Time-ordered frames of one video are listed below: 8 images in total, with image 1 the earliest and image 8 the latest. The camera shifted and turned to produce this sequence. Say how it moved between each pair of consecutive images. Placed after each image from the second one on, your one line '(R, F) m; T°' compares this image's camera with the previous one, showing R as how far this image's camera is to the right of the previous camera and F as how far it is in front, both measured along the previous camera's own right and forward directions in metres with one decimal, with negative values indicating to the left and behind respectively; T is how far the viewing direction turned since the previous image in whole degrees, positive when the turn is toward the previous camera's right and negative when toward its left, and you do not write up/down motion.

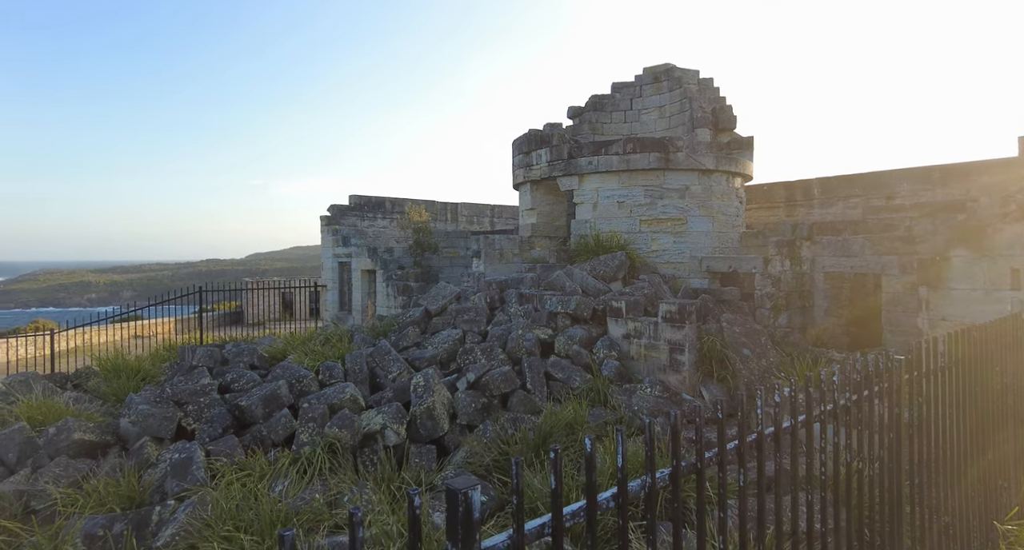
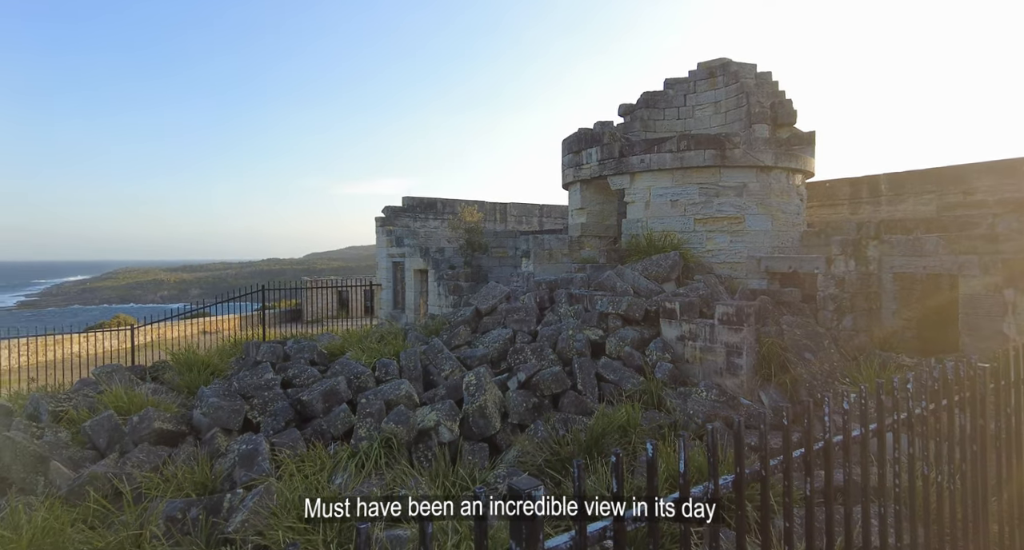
(-0.2, 0.0) m; -5°
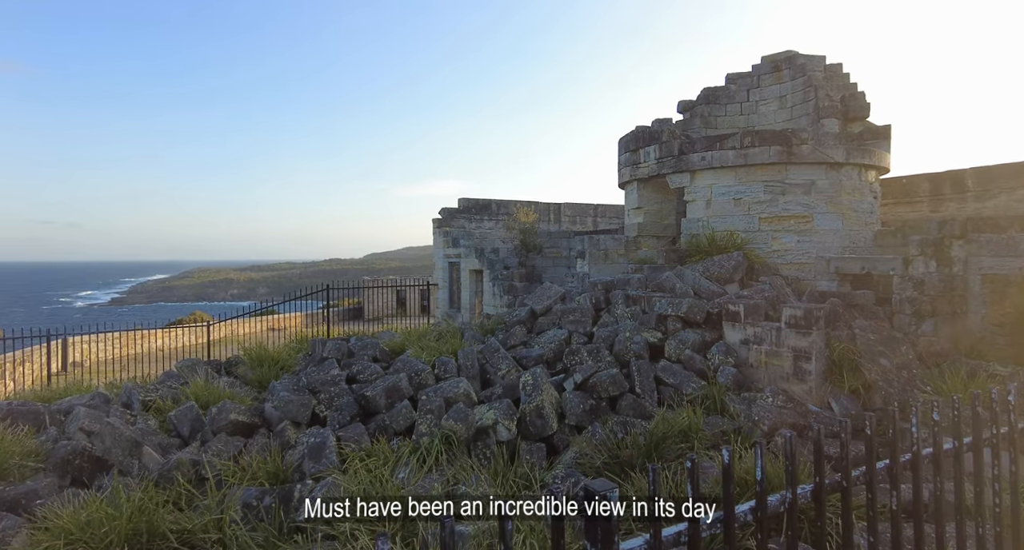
(-0.3, 0.0) m; -5°
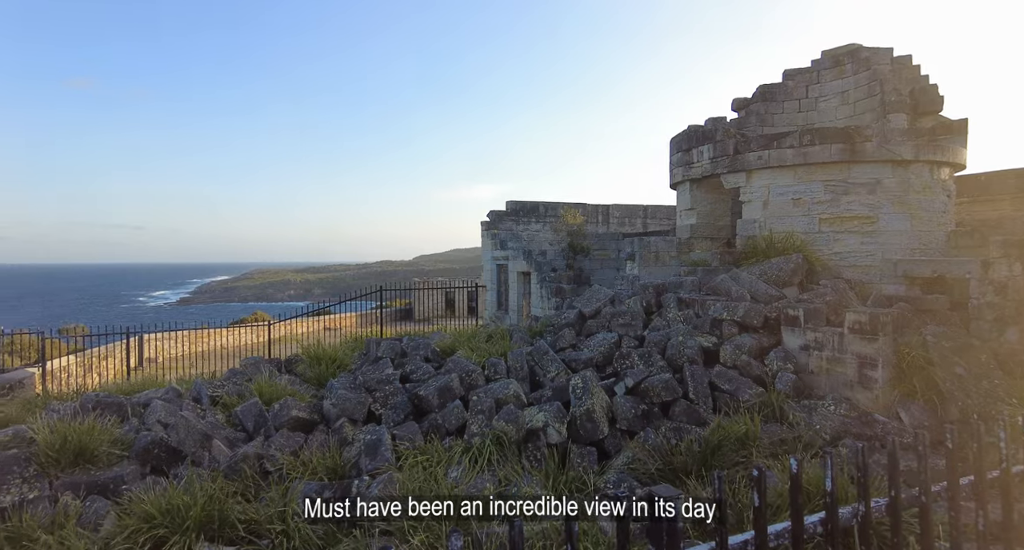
(-0.3, 0.0) m; -4°
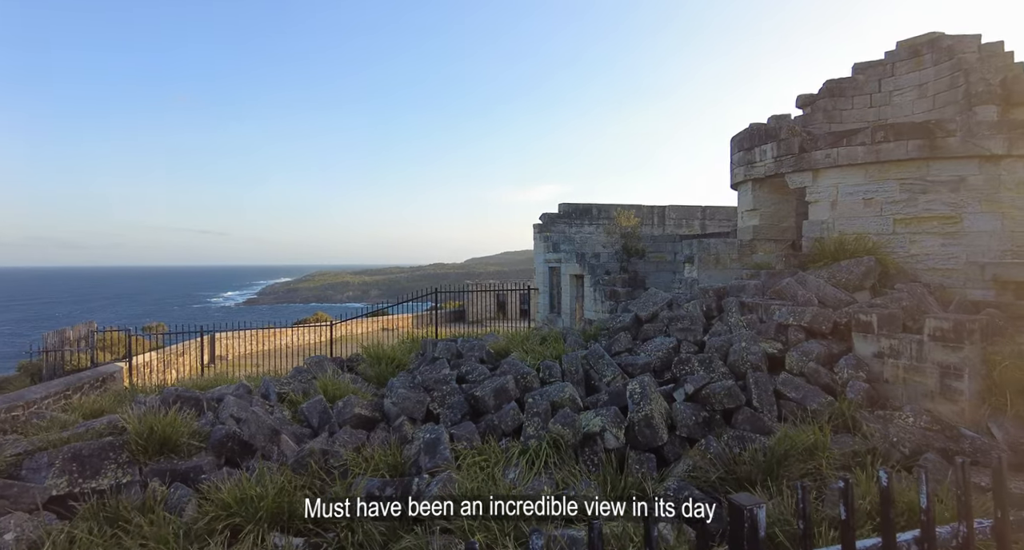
(-0.3, 0.0) m; -5°
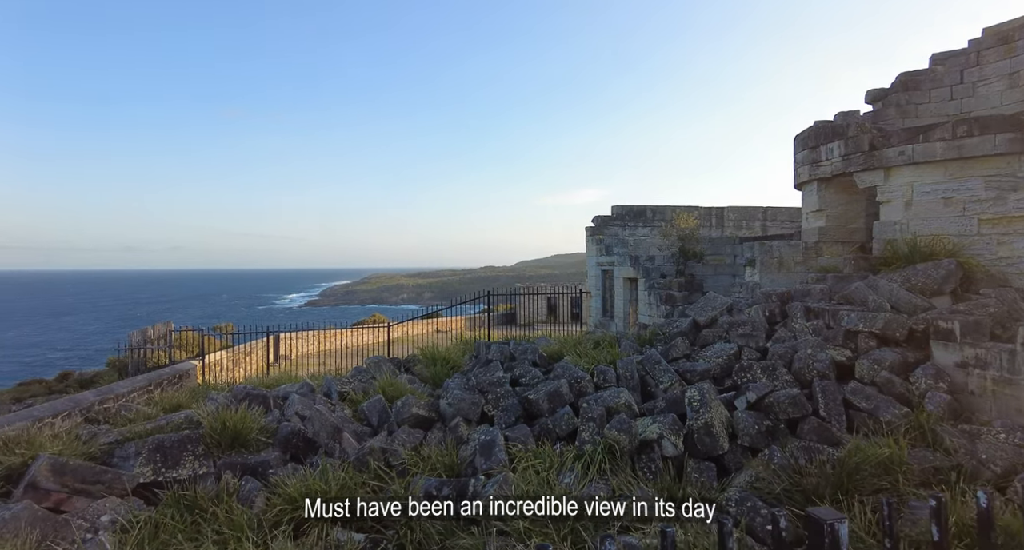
(-0.2, 0.0) m; -5°
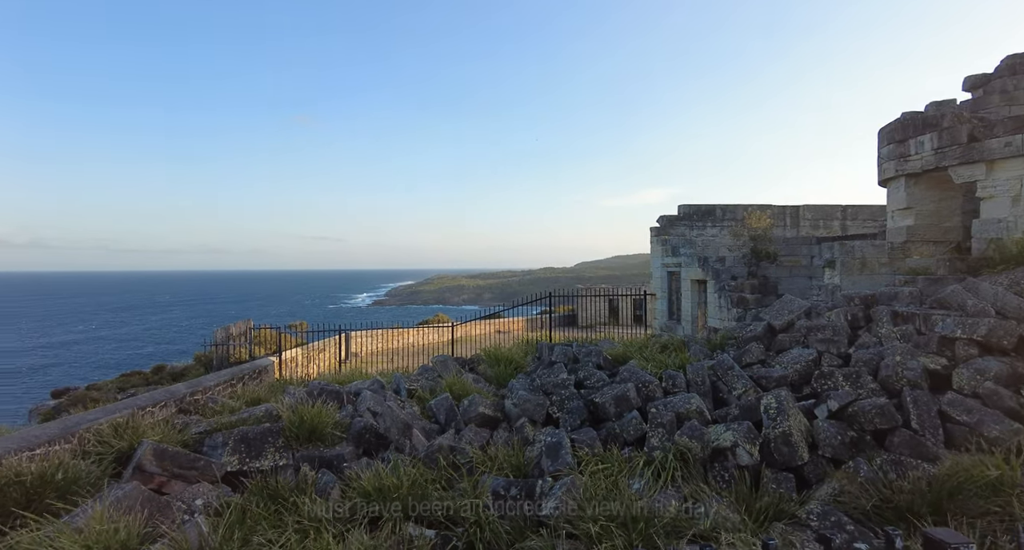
(-0.4, 0.0) m; -6°
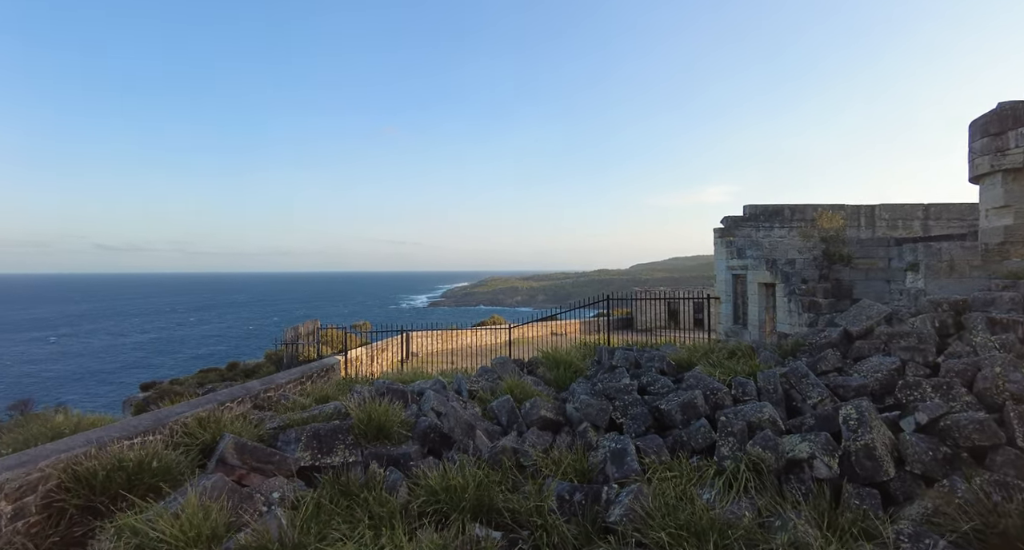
(-0.5, +0.1) m; -5°
